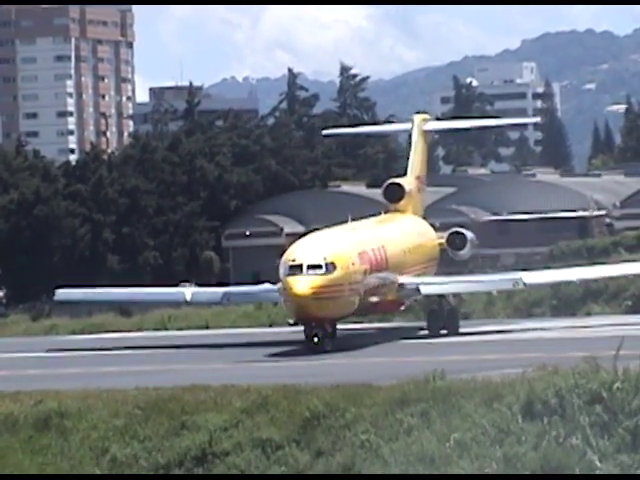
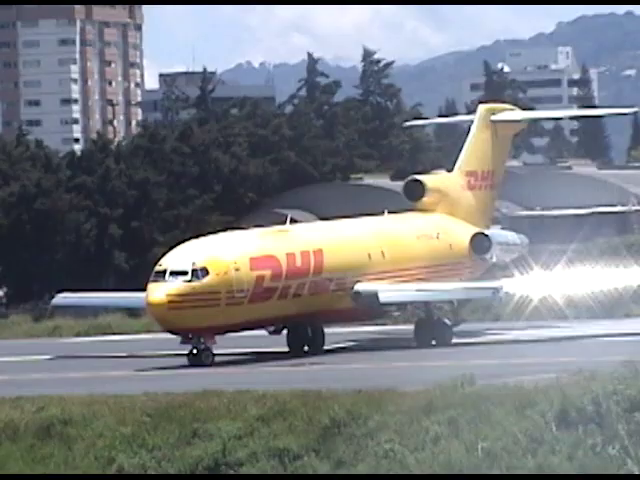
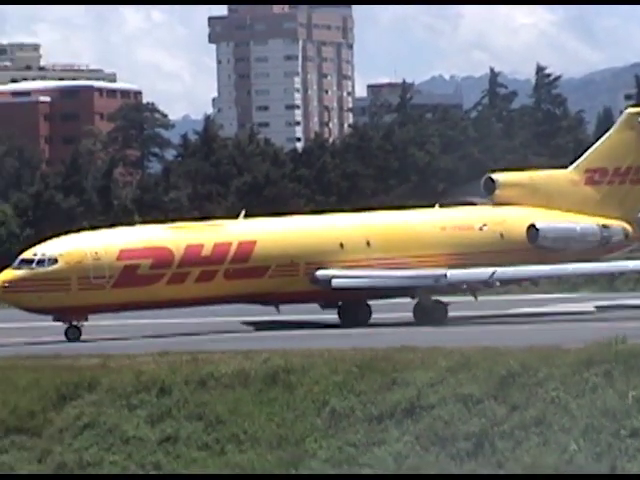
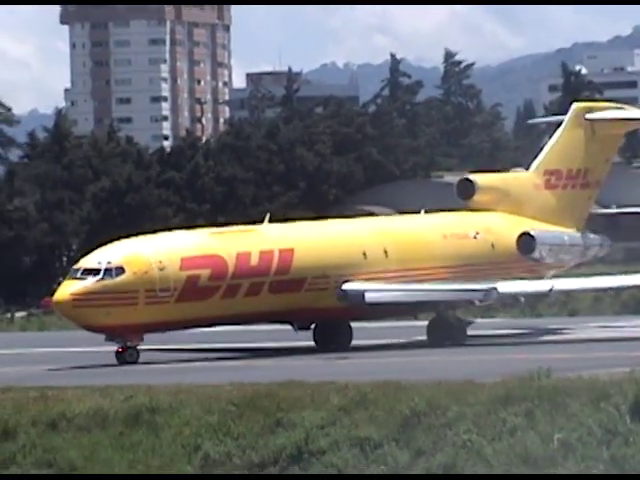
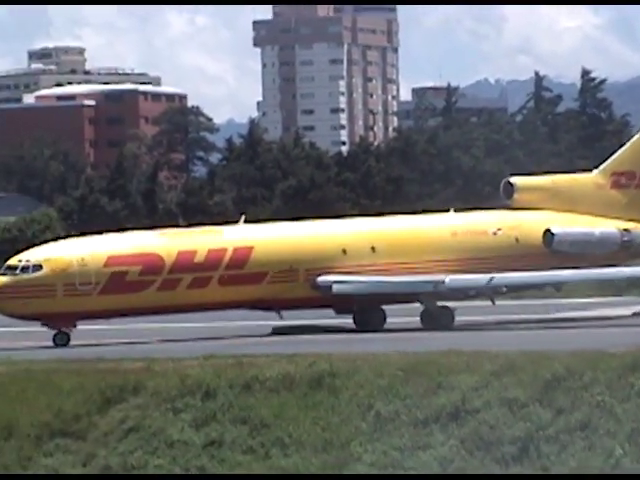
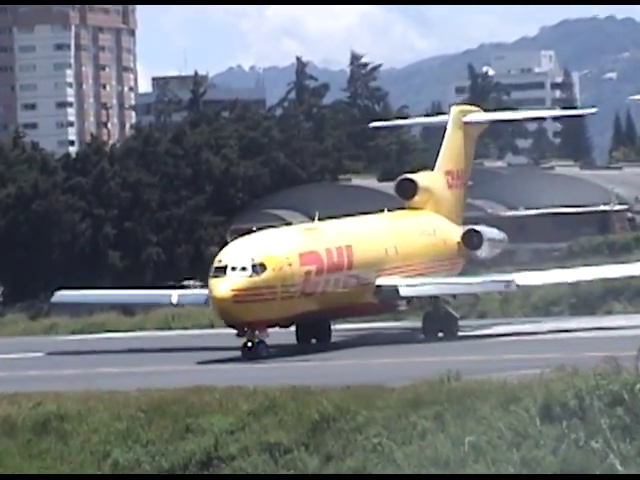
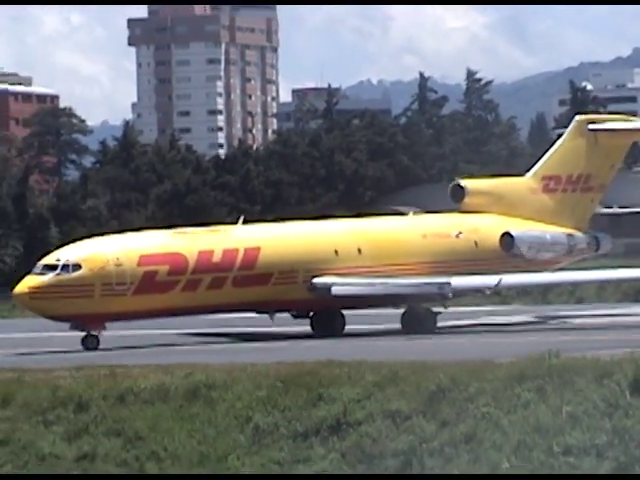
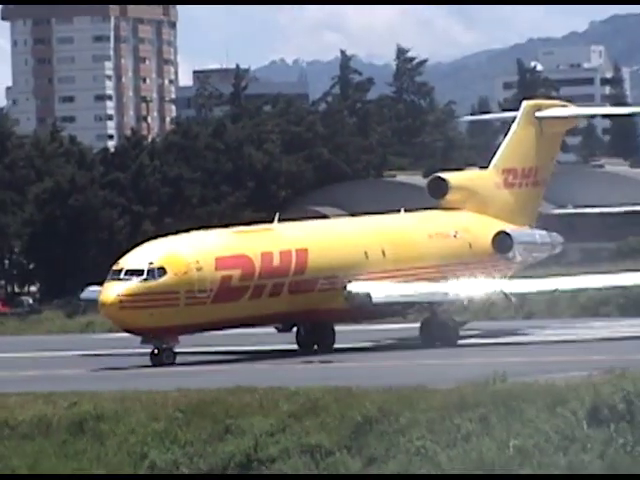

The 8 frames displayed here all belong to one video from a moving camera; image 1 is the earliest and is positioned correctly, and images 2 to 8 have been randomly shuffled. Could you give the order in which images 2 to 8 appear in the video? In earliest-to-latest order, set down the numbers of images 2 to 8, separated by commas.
6, 2, 8, 4, 7, 3, 5
